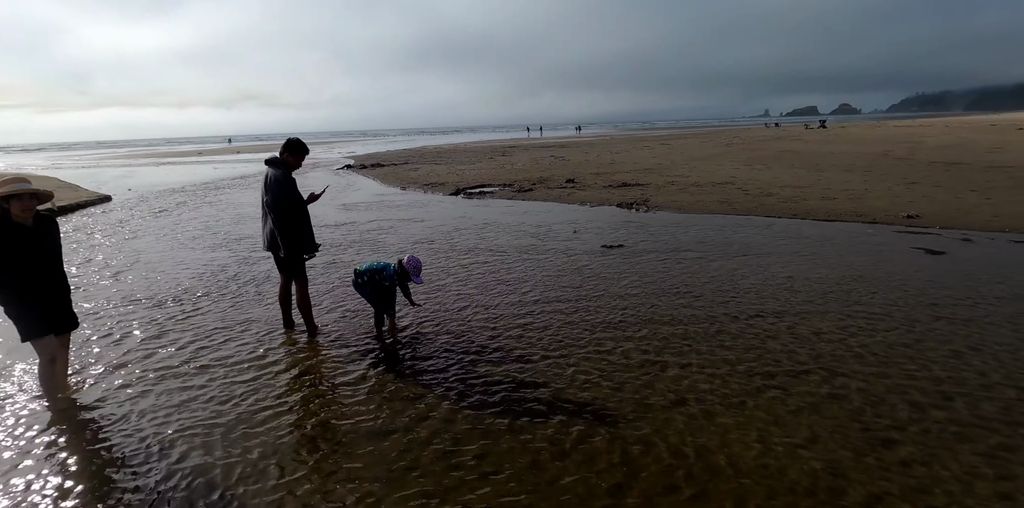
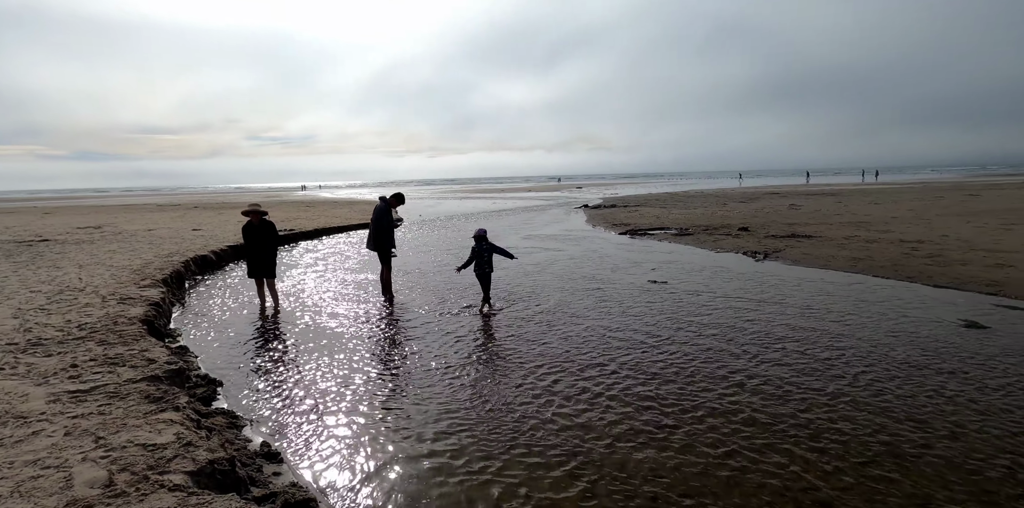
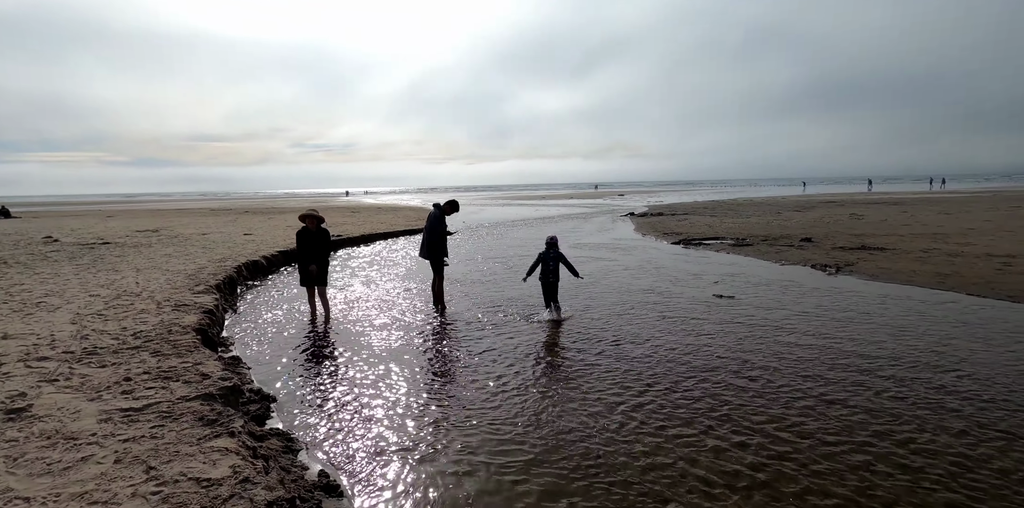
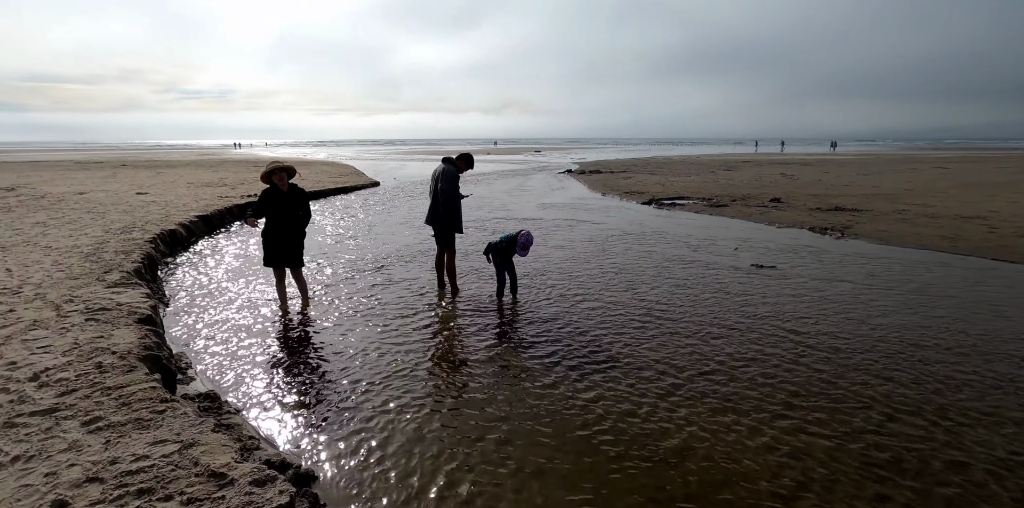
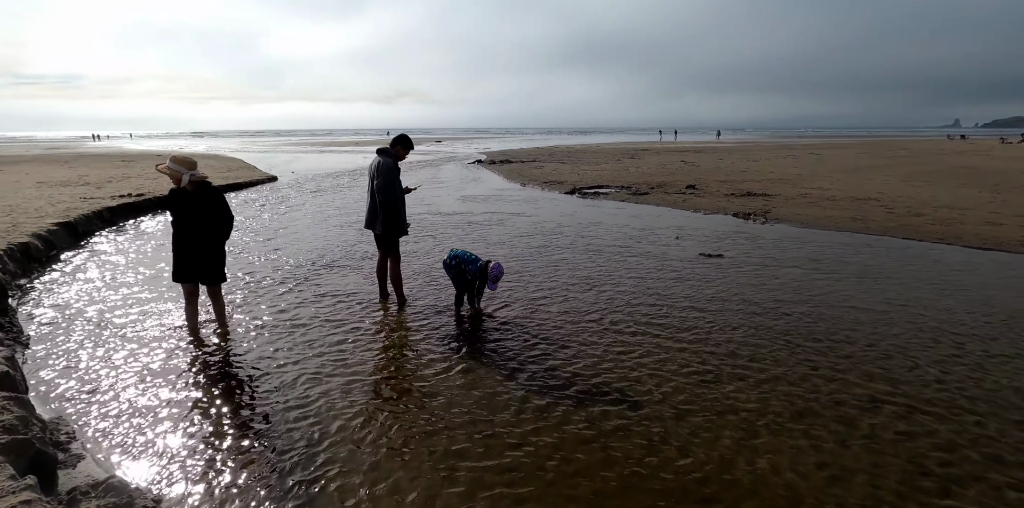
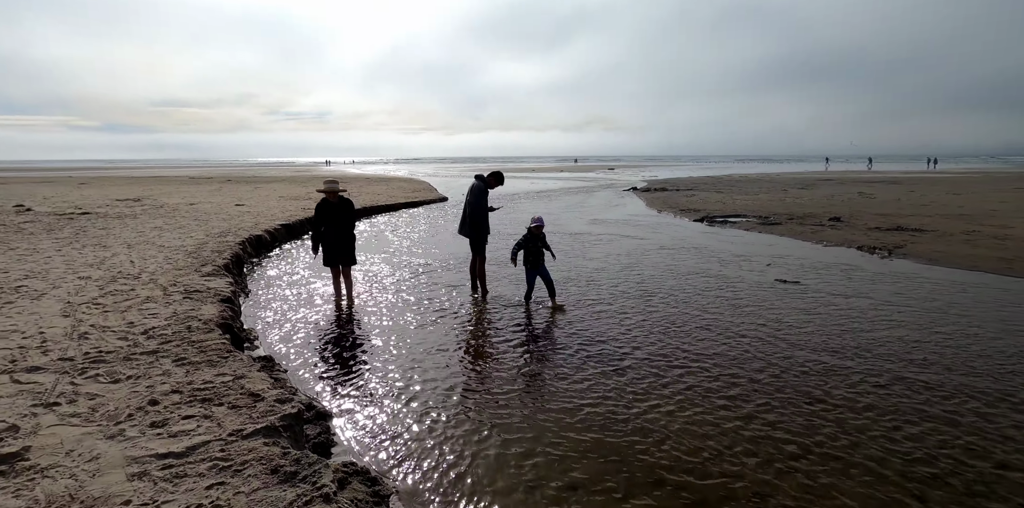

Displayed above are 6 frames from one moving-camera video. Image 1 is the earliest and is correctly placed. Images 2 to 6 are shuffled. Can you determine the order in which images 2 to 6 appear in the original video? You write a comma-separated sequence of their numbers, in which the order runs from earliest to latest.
5, 4, 6, 3, 2
